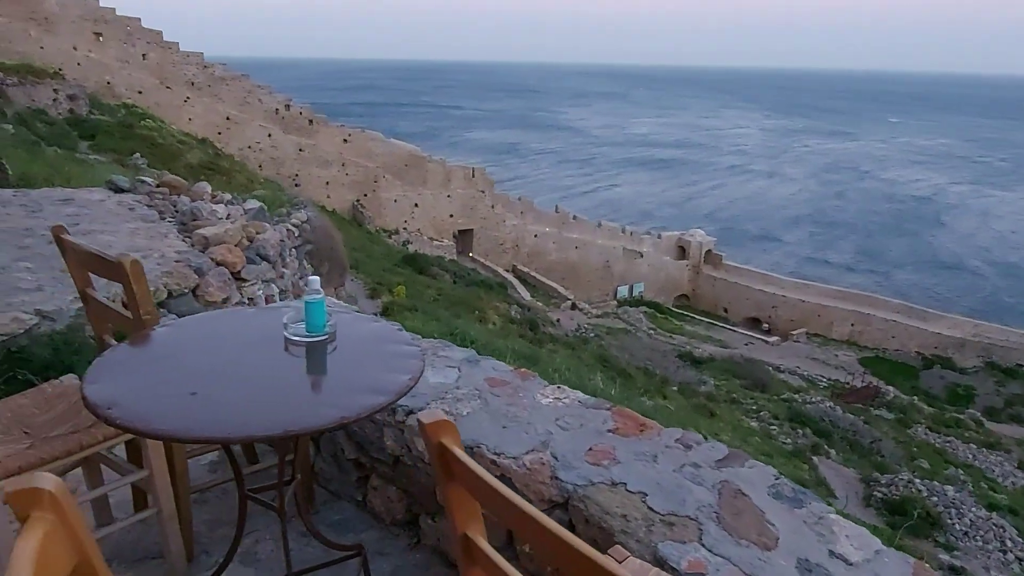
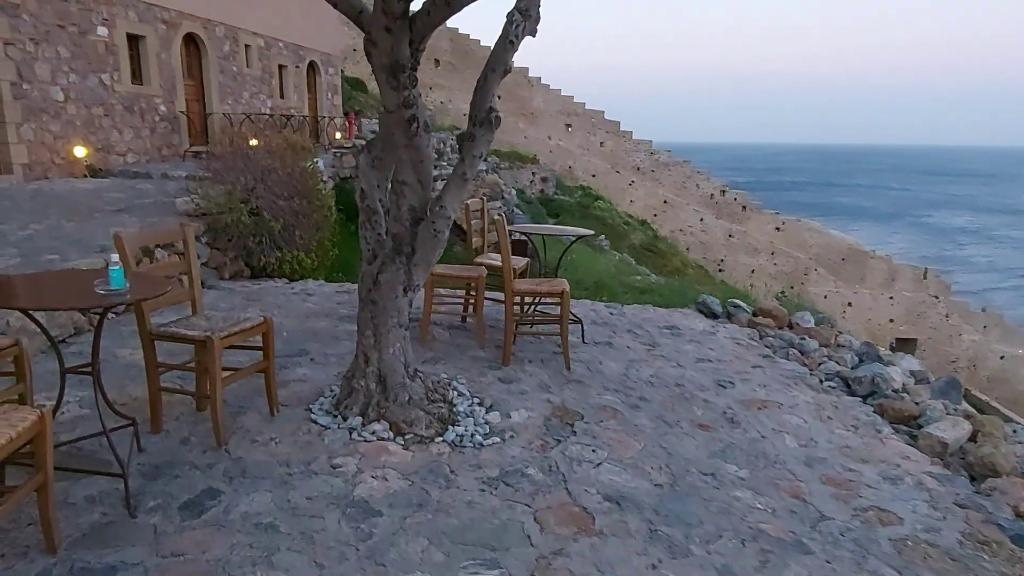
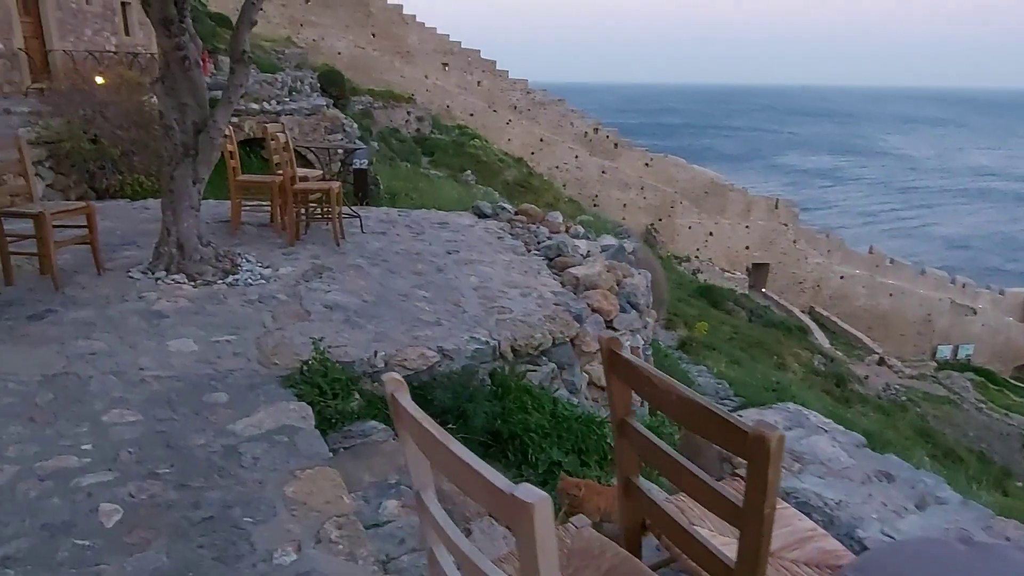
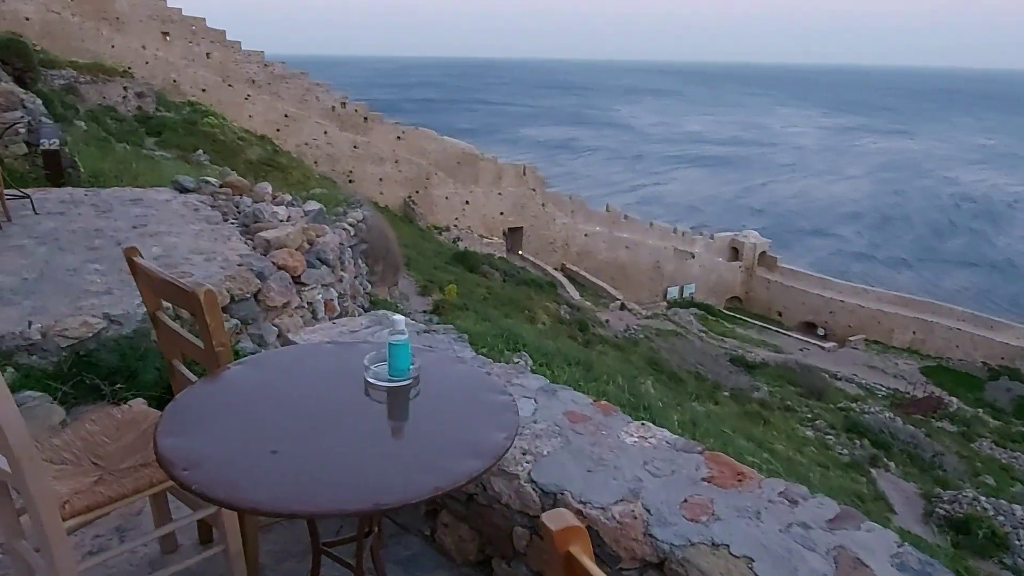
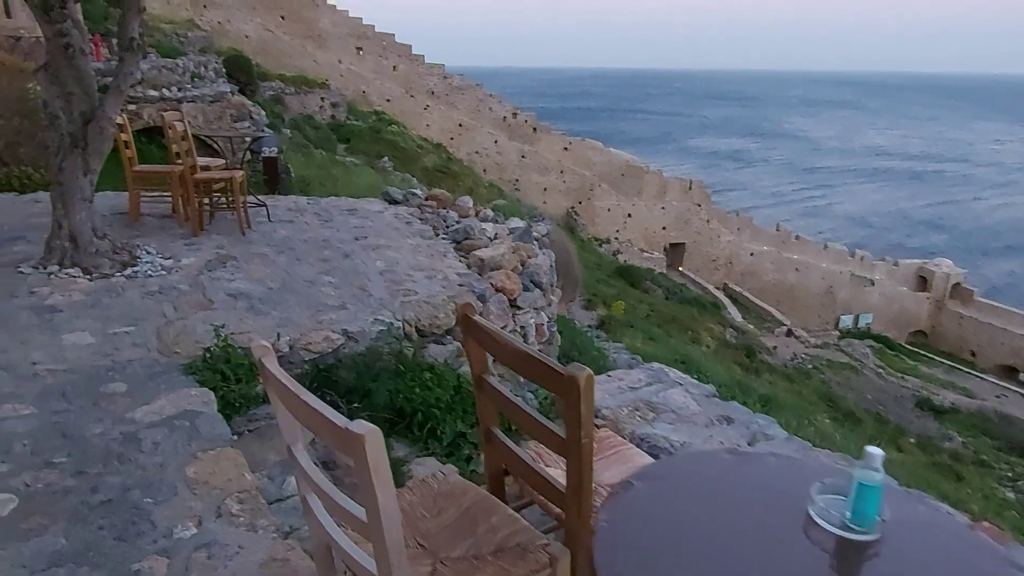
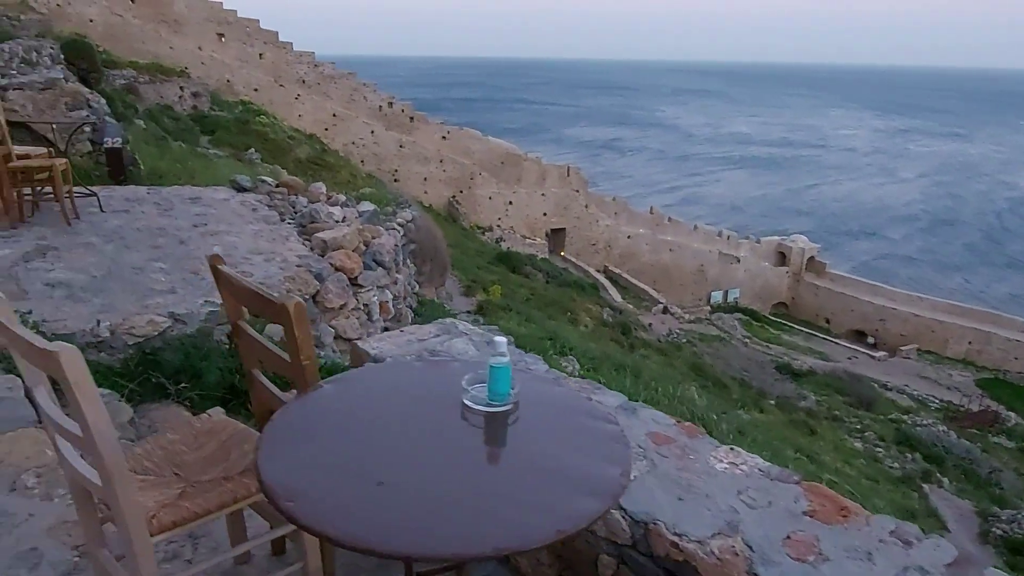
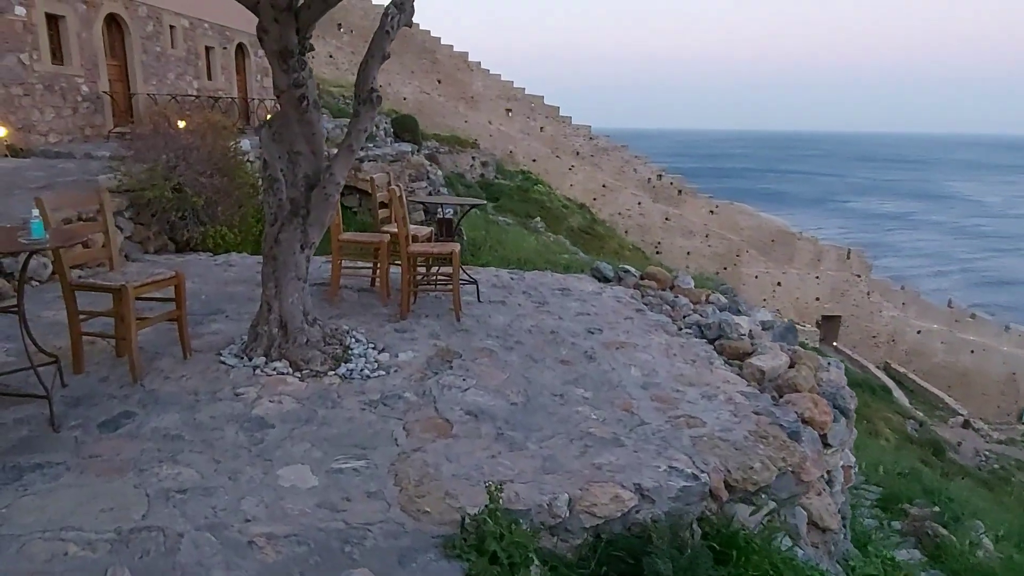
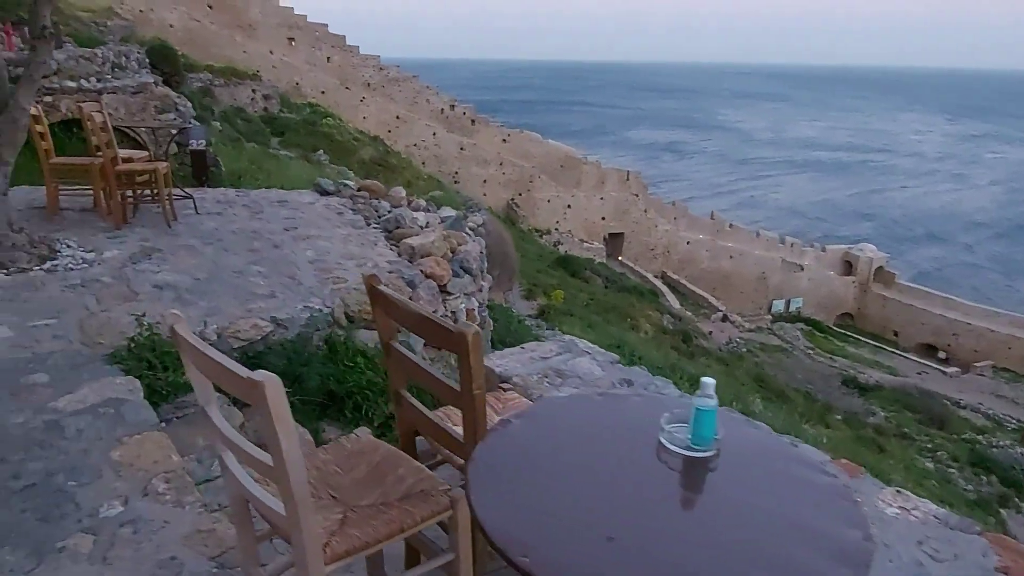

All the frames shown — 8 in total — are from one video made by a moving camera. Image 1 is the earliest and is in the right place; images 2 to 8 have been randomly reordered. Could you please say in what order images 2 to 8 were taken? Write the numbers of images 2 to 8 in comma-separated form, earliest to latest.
4, 6, 8, 5, 3, 7, 2
